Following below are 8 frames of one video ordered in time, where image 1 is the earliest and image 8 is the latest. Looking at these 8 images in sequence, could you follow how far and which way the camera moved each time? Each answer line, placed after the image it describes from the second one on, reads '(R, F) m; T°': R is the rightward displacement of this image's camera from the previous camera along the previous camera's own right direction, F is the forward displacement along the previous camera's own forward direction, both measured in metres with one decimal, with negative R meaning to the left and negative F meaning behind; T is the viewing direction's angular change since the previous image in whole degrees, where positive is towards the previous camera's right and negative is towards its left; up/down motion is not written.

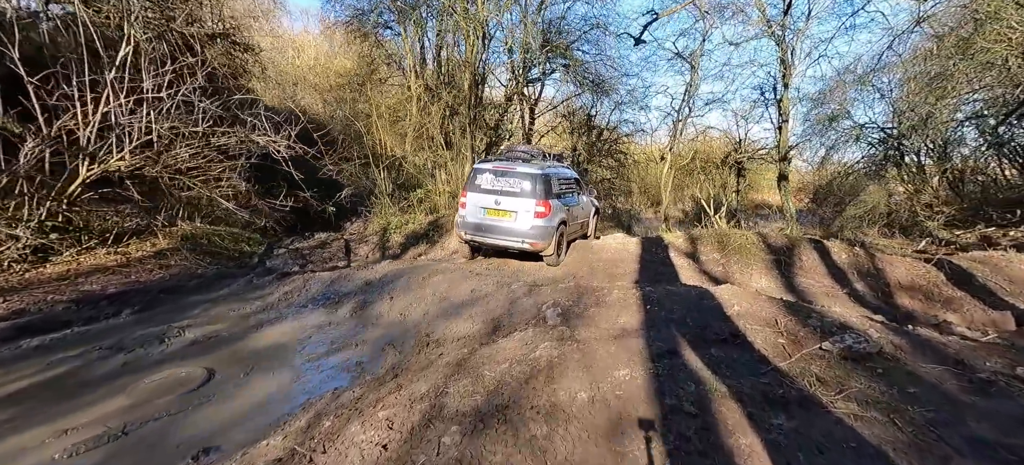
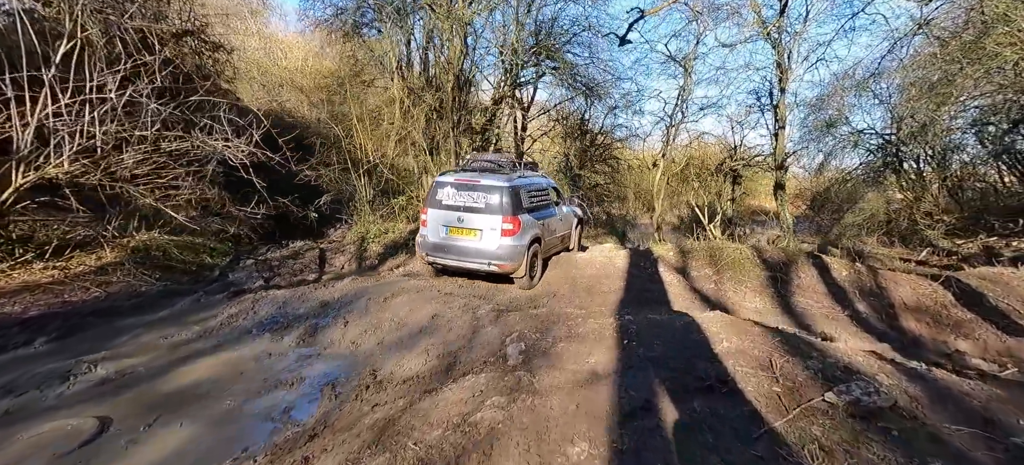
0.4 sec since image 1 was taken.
(+0.3, +0.5) m; 0°
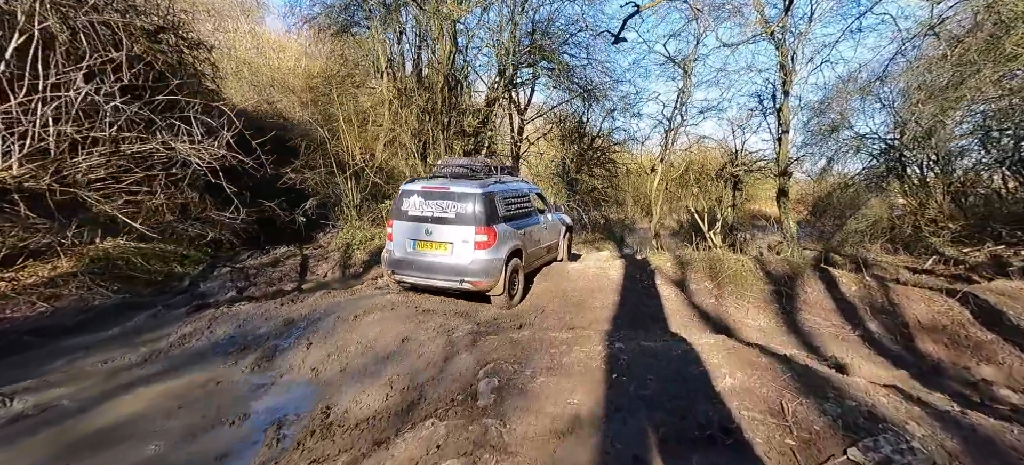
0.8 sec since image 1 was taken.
(+0.2, +0.4) m; 0°
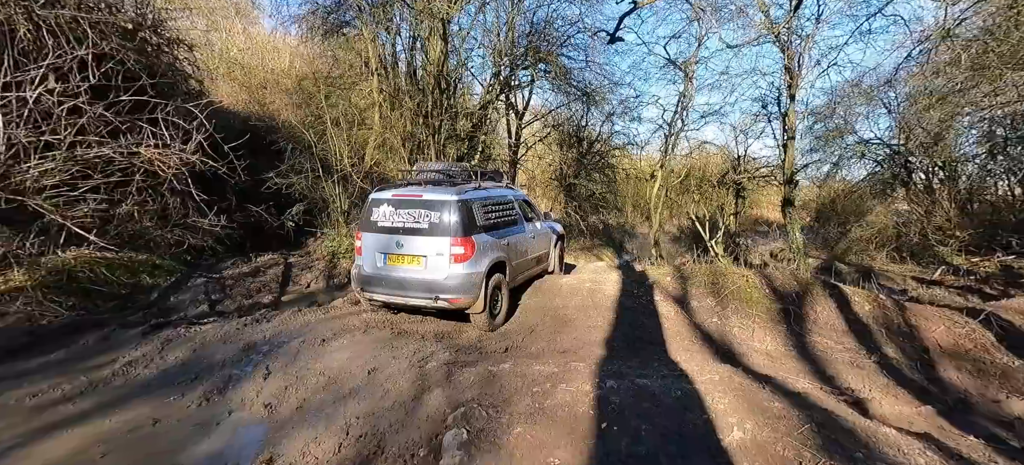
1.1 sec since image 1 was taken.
(+0.2, +0.4) m; 0°
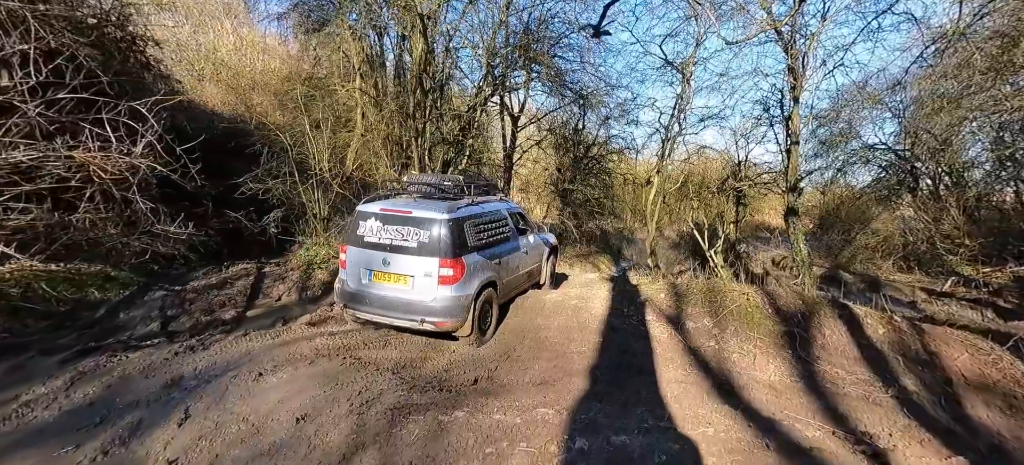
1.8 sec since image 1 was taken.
(+0.3, +0.5) m; 0°
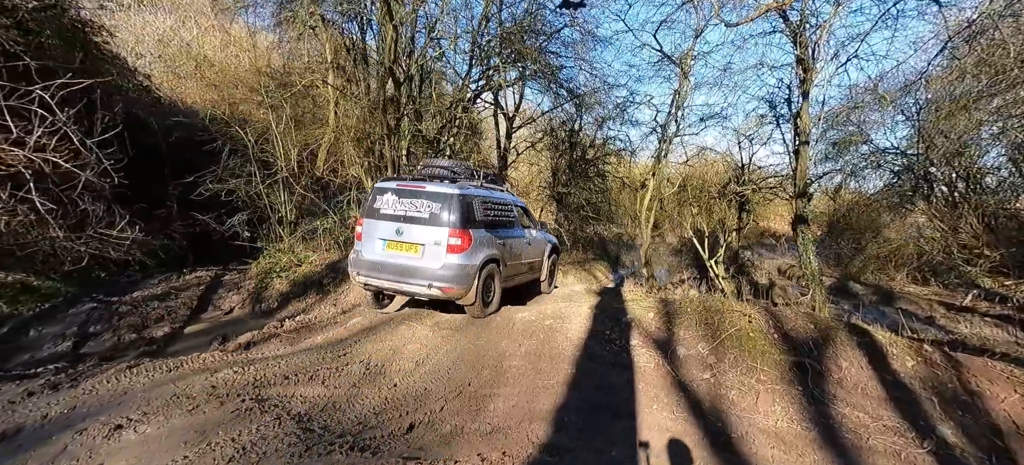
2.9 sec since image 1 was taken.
(+0.5, +0.8) m; -1°
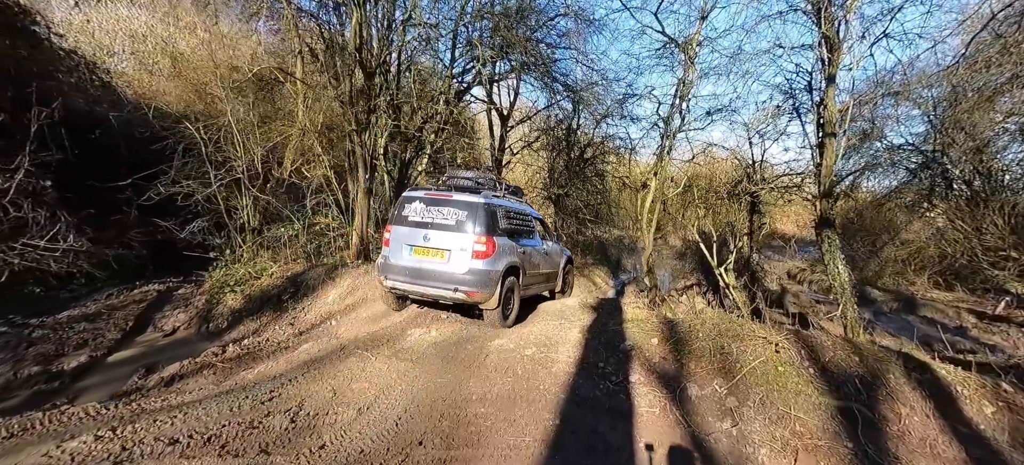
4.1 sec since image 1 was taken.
(+0.3, +0.9) m; 0°
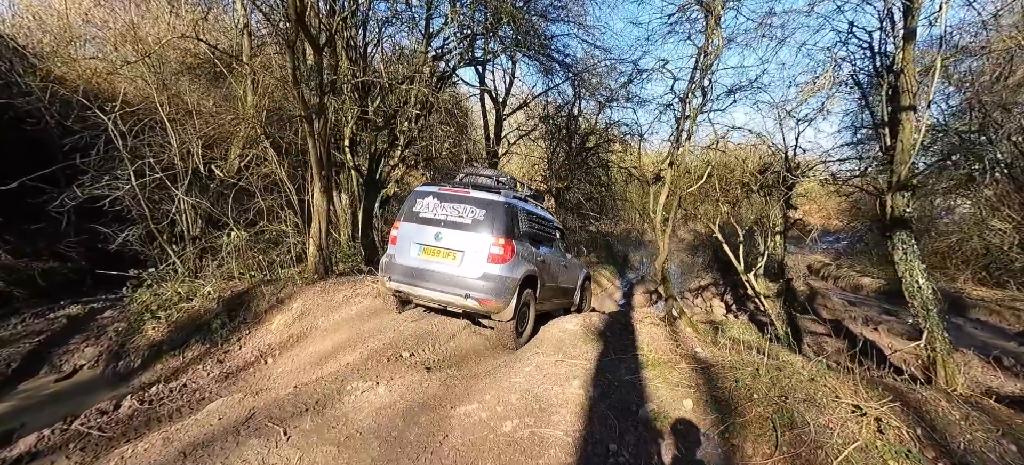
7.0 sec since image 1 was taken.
(+0.3, +1.3) m; -1°
